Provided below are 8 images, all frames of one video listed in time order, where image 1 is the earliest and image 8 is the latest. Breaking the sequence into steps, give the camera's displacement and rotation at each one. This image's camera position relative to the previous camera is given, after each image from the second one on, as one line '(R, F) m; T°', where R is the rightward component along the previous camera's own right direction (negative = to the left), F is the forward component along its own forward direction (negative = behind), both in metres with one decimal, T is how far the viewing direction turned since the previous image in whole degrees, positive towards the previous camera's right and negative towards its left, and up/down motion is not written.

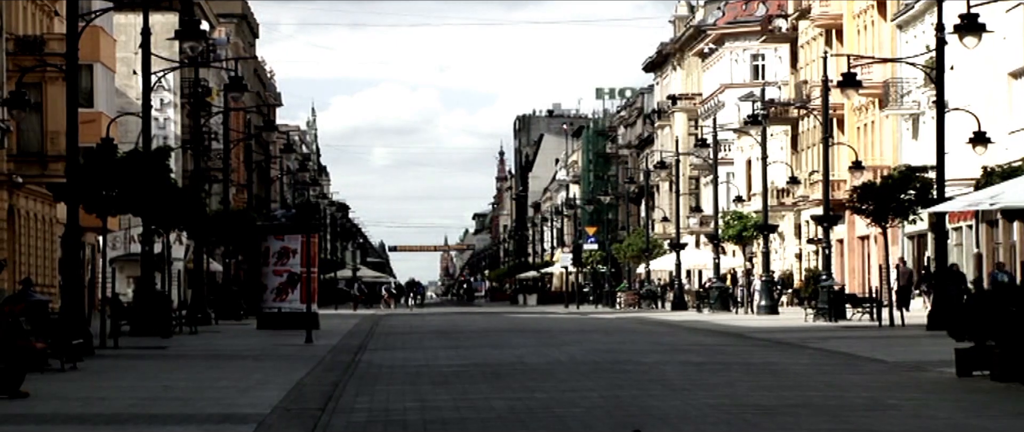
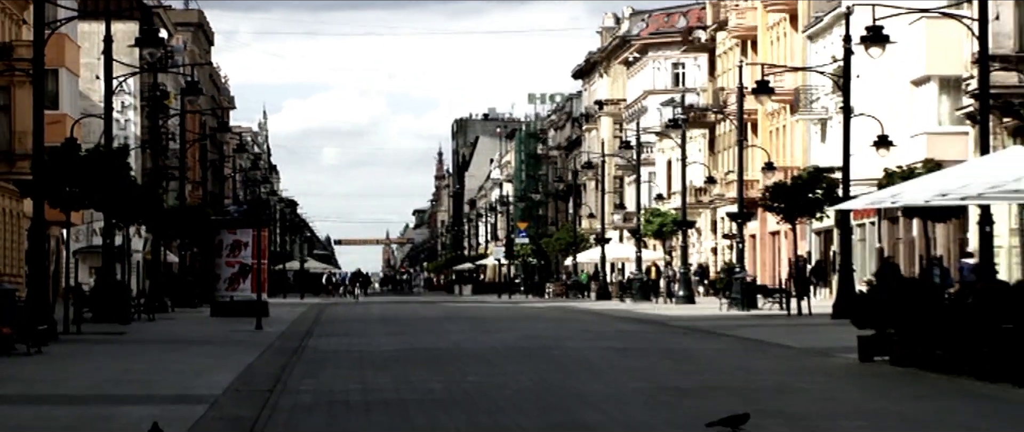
(+0.8, -1.5) m; +1°
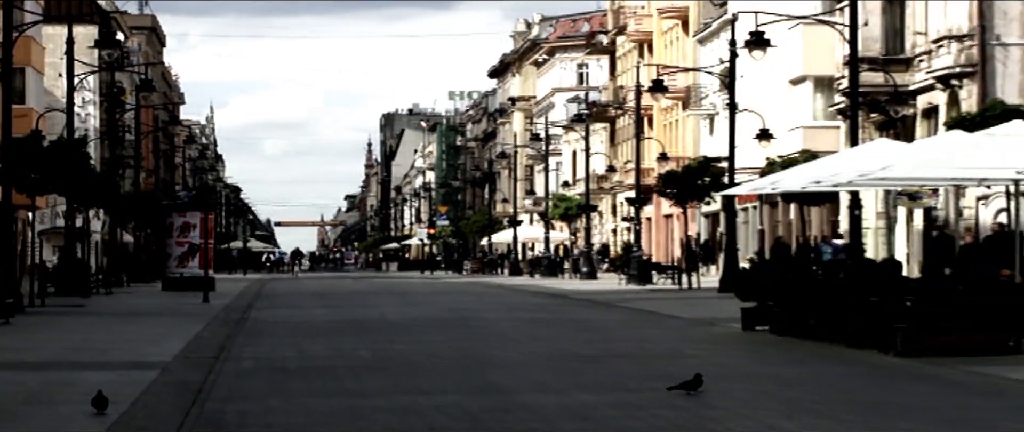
(+0.9, -2.5) m; +1°
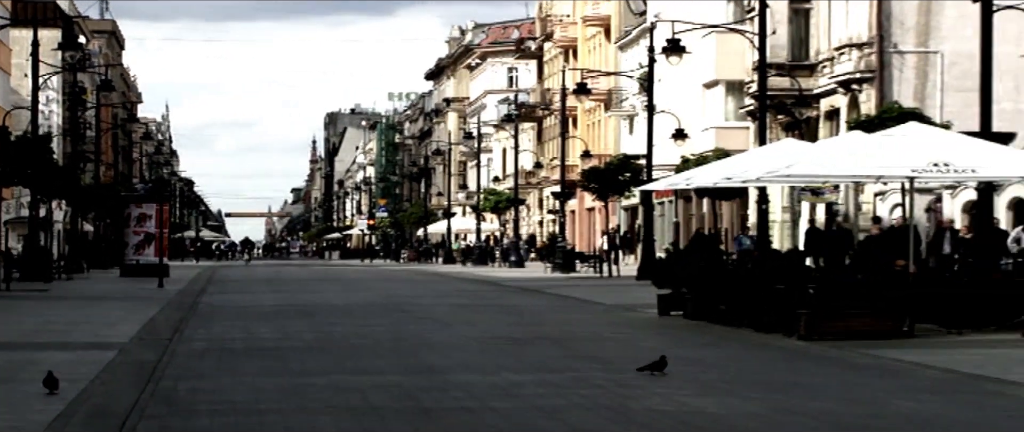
(+0.9, -1.9) m; +1°
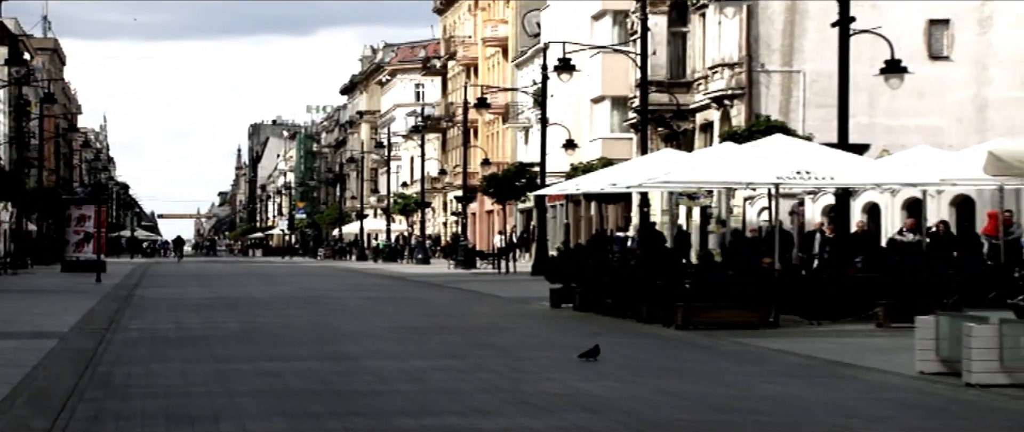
(+1.2, -2.8) m; +1°
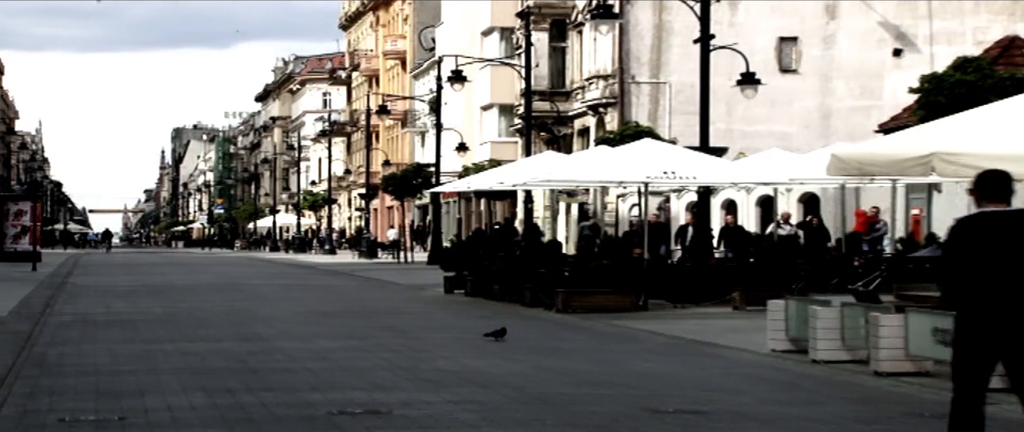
(+1.1, -3.4) m; +2°
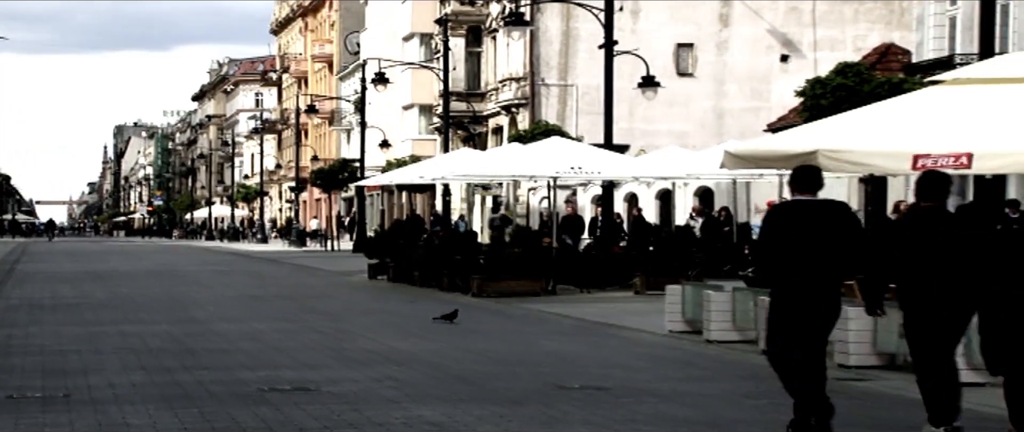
(+0.9, -2.7) m; +2°
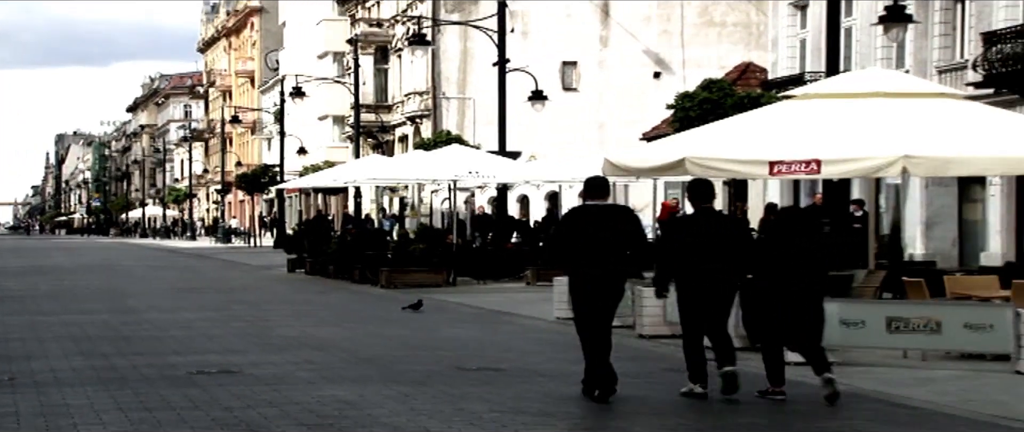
(+1.0, -4.2) m; +2°
